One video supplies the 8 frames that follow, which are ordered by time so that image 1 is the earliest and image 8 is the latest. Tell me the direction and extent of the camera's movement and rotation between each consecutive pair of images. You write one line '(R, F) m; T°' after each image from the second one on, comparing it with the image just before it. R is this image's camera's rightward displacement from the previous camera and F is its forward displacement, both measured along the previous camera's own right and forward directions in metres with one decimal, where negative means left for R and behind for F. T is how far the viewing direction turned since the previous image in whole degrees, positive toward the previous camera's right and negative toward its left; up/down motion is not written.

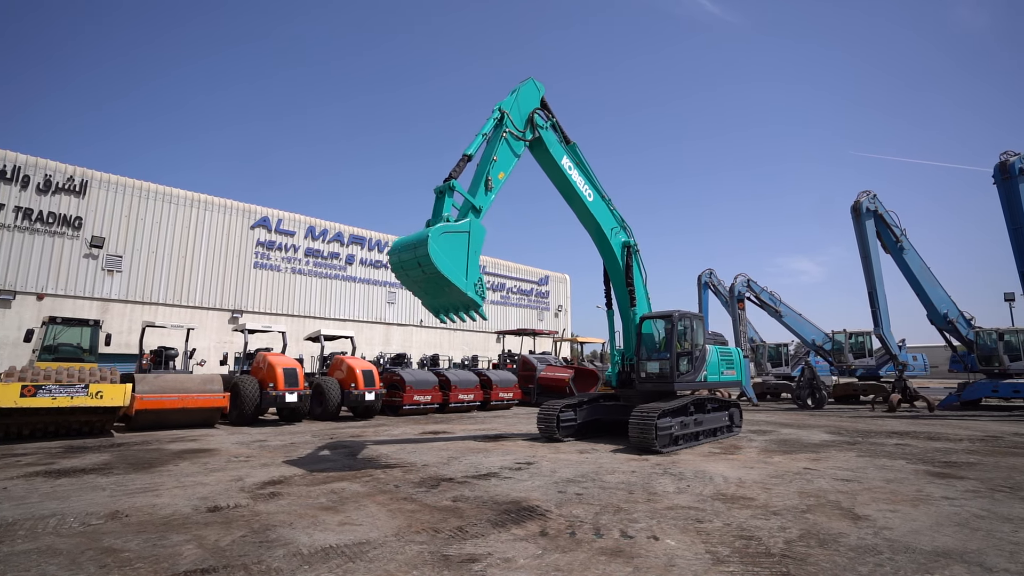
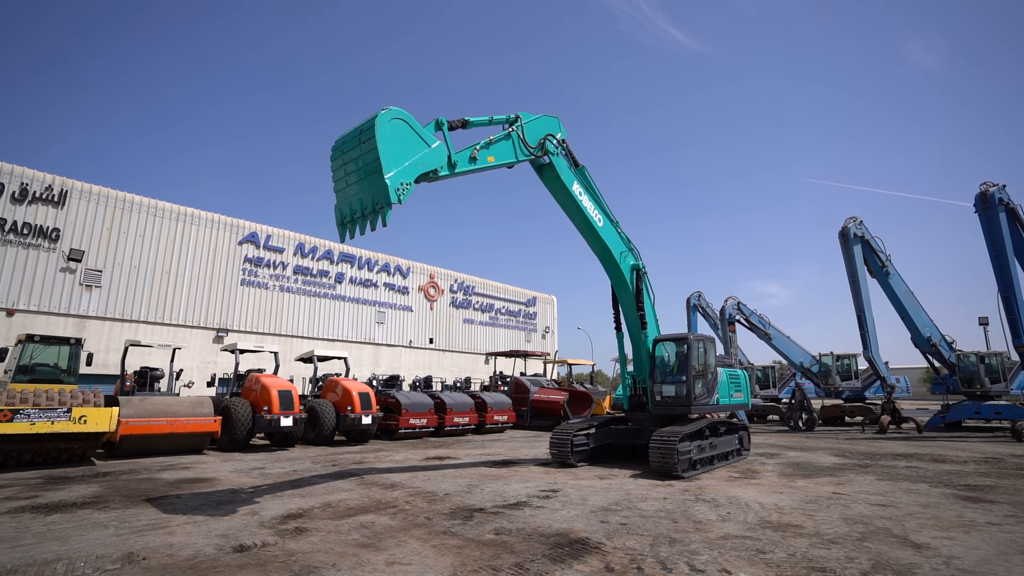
(-0.8, +0.2) m; +3°
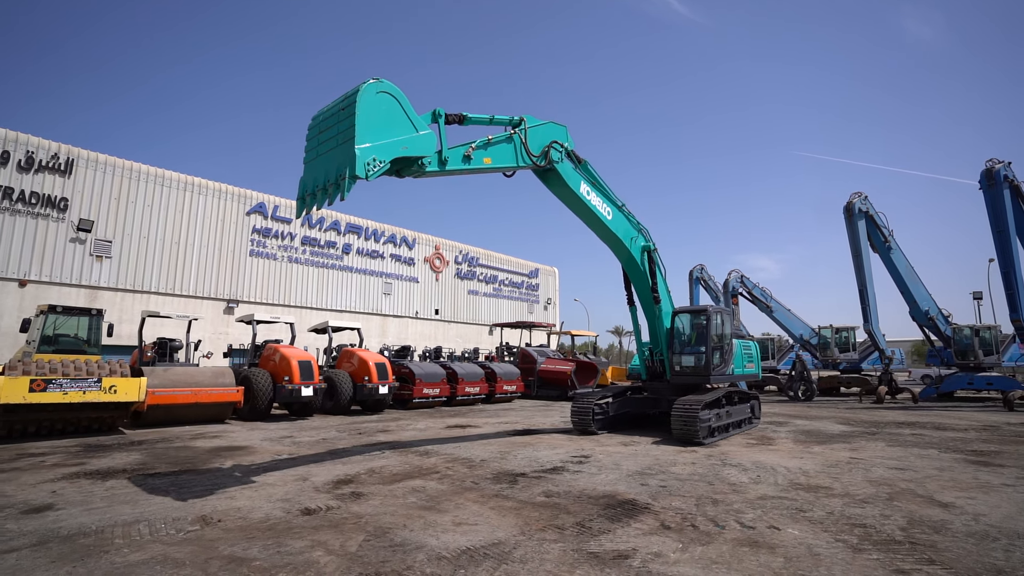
(-0.7, -0.1) m; +1°
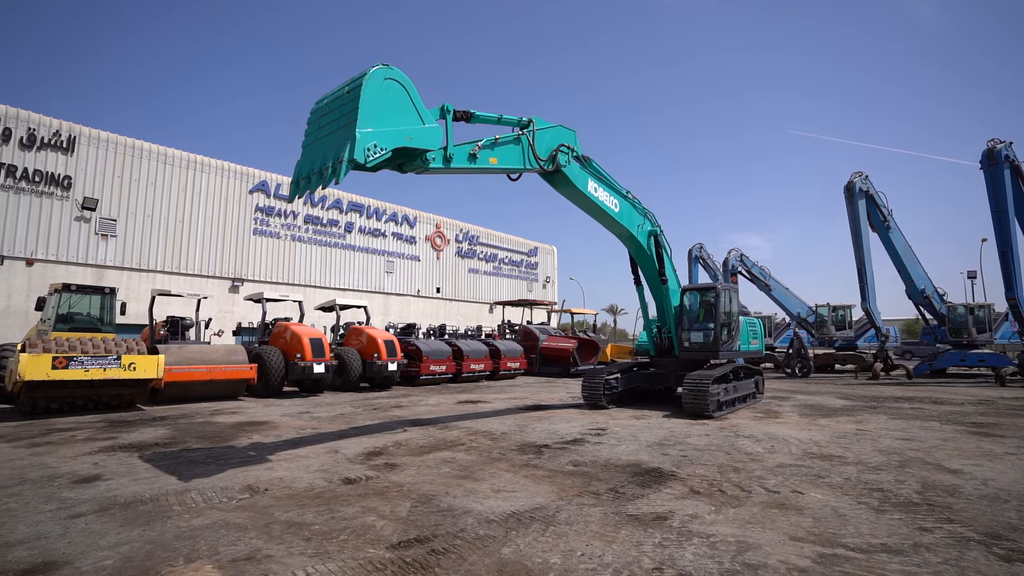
(-0.4, -0.1) m; +1°
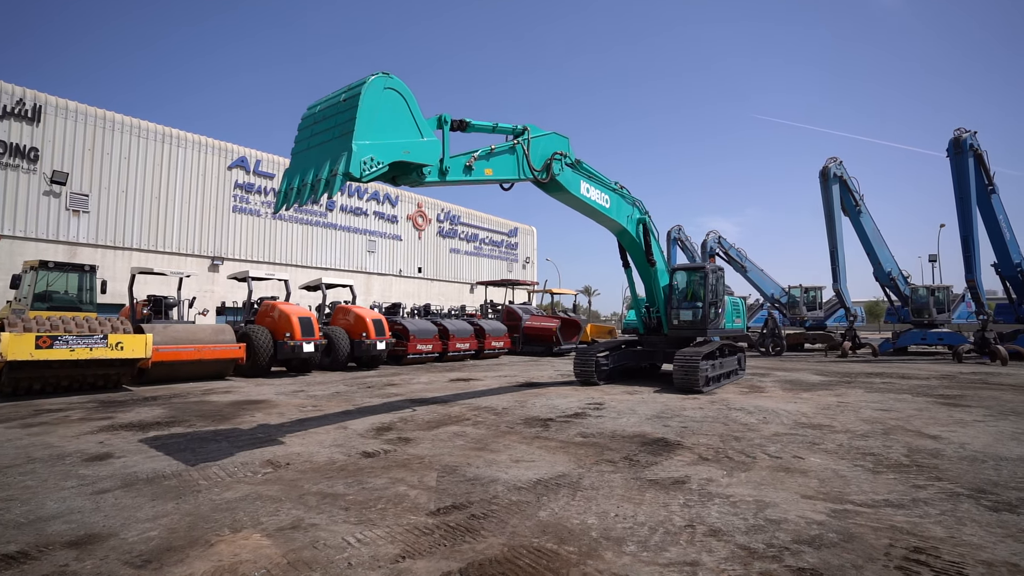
(-0.5, -0.1) m; +3°
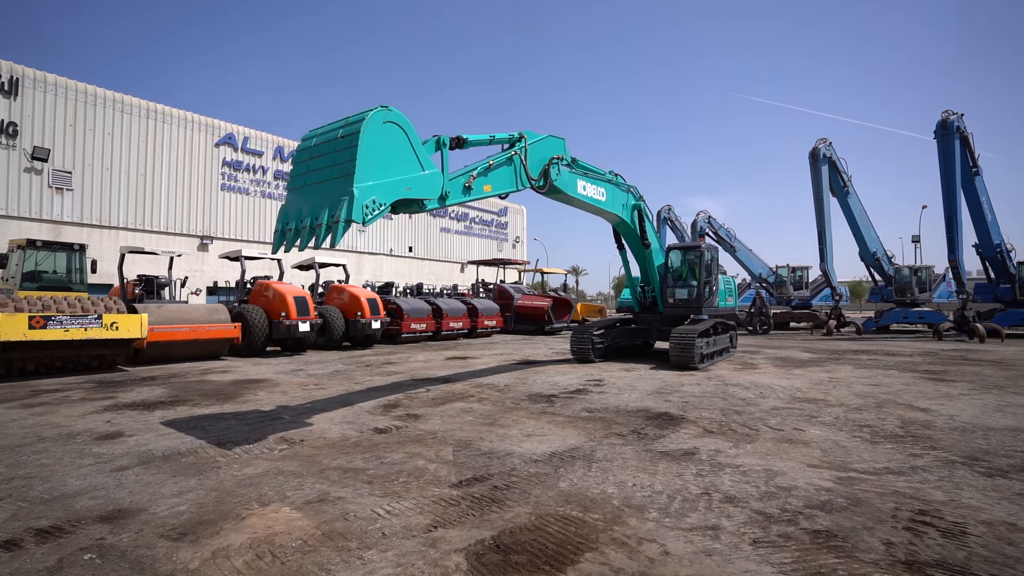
(-0.3, -0.1) m; +2°
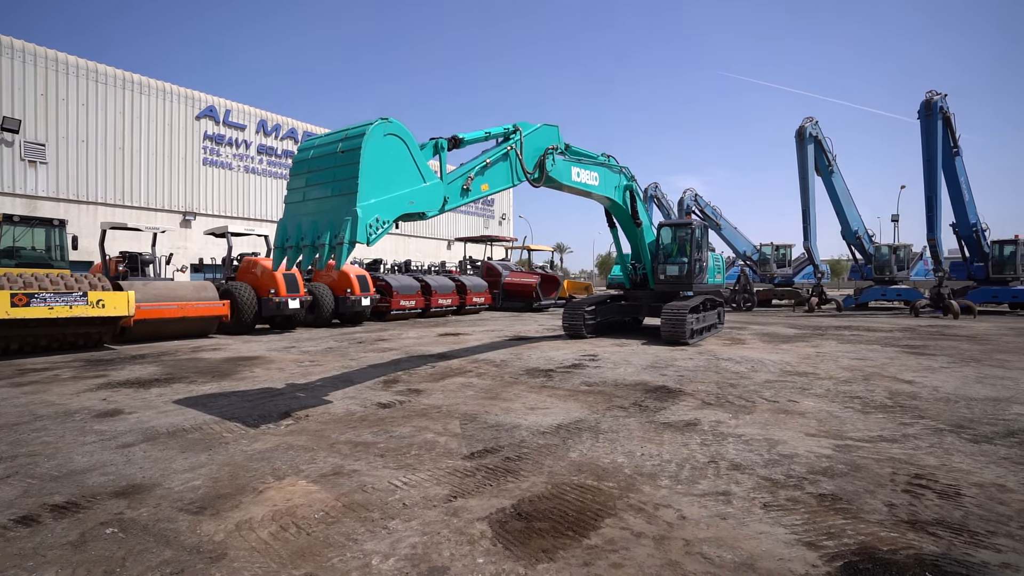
(-0.2, 0.0) m; +2°
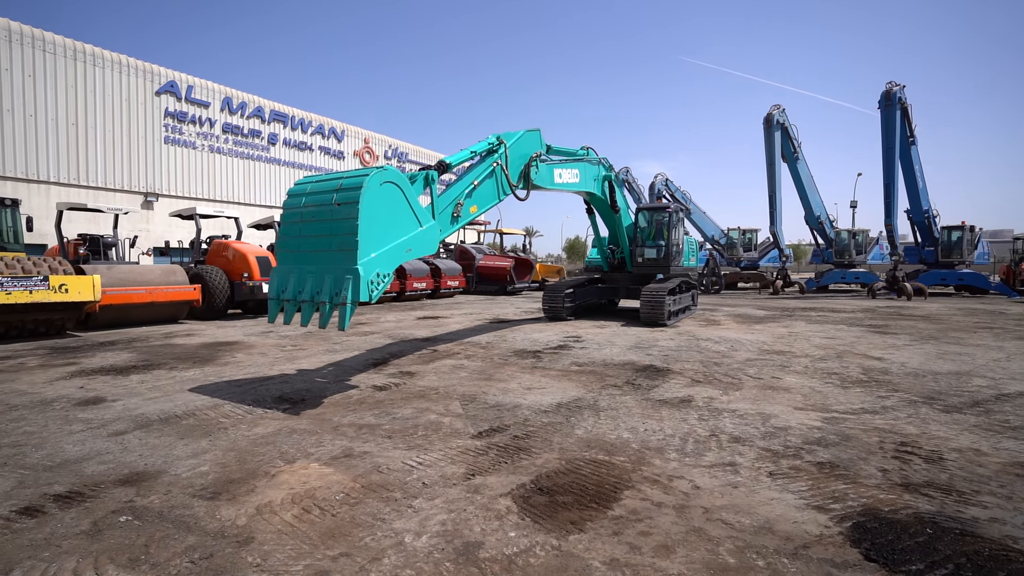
(-0.3, 0.0) m; +4°
